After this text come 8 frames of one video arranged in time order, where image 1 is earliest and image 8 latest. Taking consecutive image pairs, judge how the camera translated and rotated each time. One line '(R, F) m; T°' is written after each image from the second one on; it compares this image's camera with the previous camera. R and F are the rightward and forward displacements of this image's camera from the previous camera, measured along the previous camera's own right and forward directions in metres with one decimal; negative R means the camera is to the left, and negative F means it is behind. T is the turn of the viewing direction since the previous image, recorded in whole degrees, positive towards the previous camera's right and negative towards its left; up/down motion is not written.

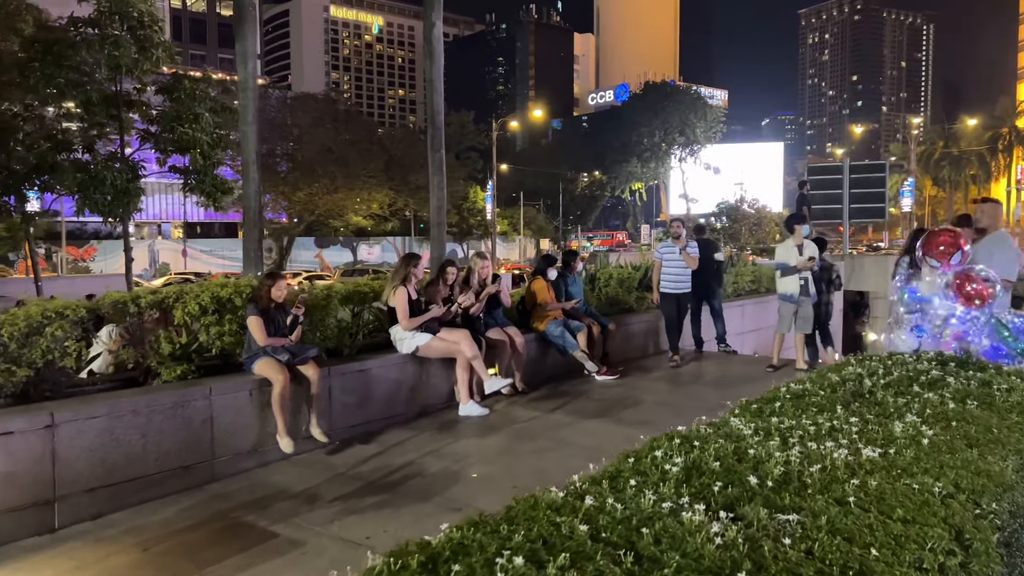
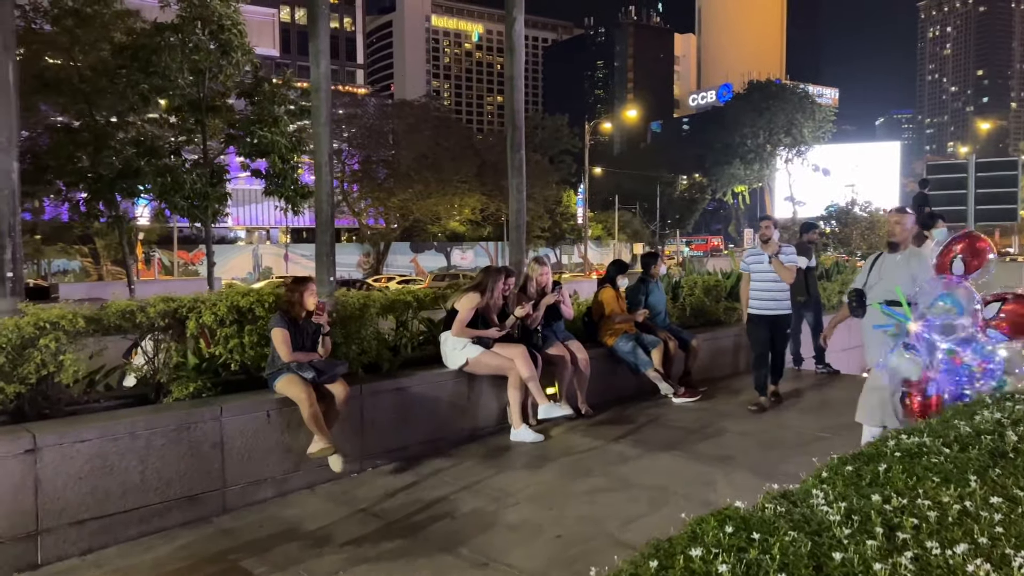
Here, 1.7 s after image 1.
(+0.3, +0.8) m; -7°
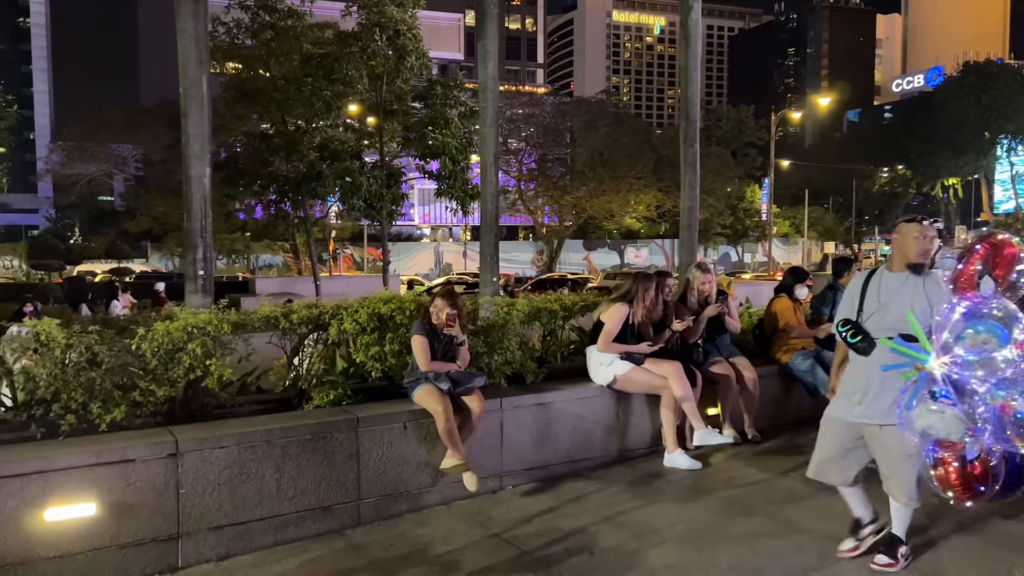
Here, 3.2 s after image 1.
(+0.2, +0.5) m; -13°
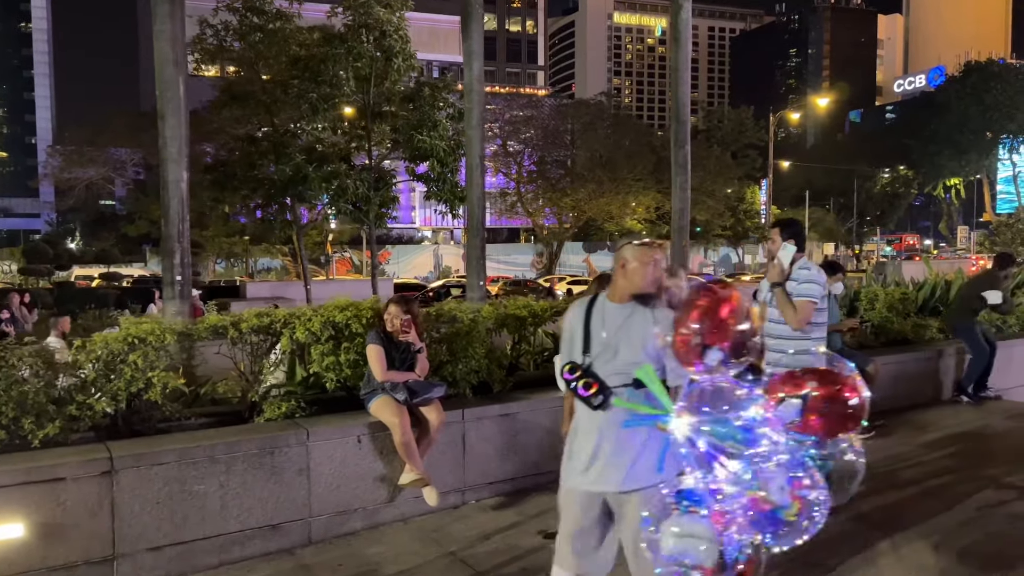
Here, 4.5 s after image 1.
(+0.3, +0.2) m; 0°
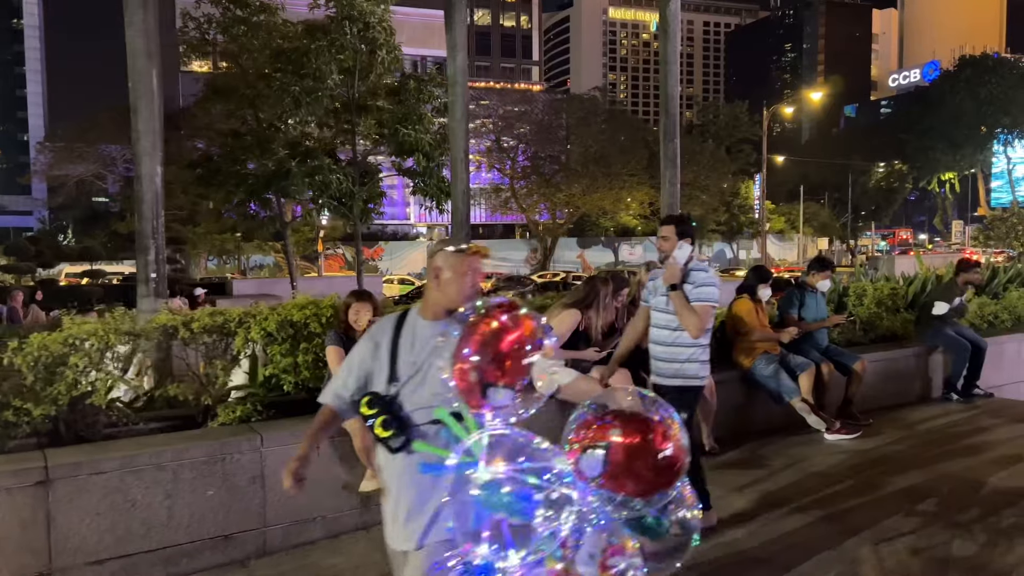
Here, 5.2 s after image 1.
(+0.2, +0.2) m; 0°
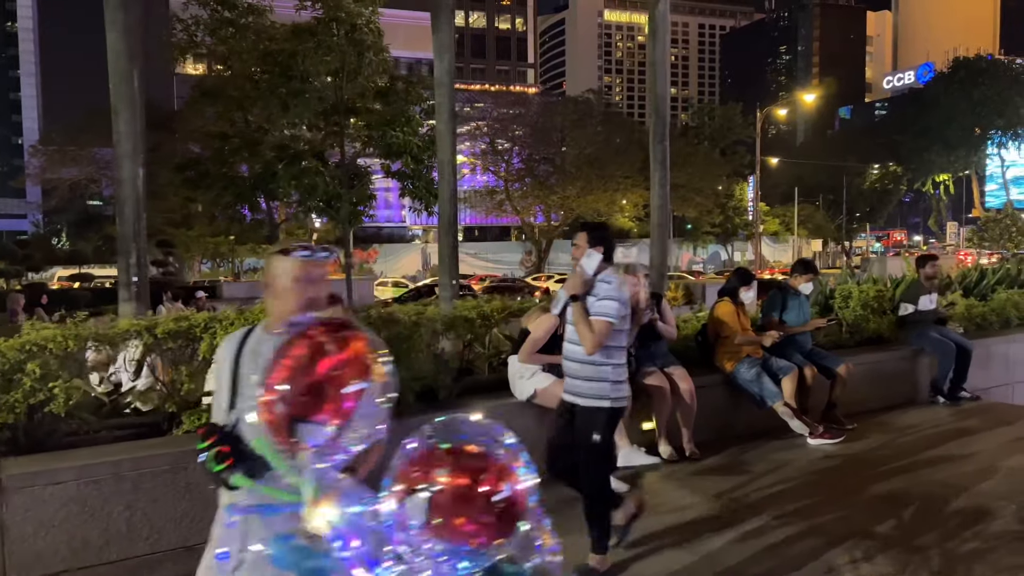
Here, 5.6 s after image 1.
(+0.1, +0.1) m; 0°
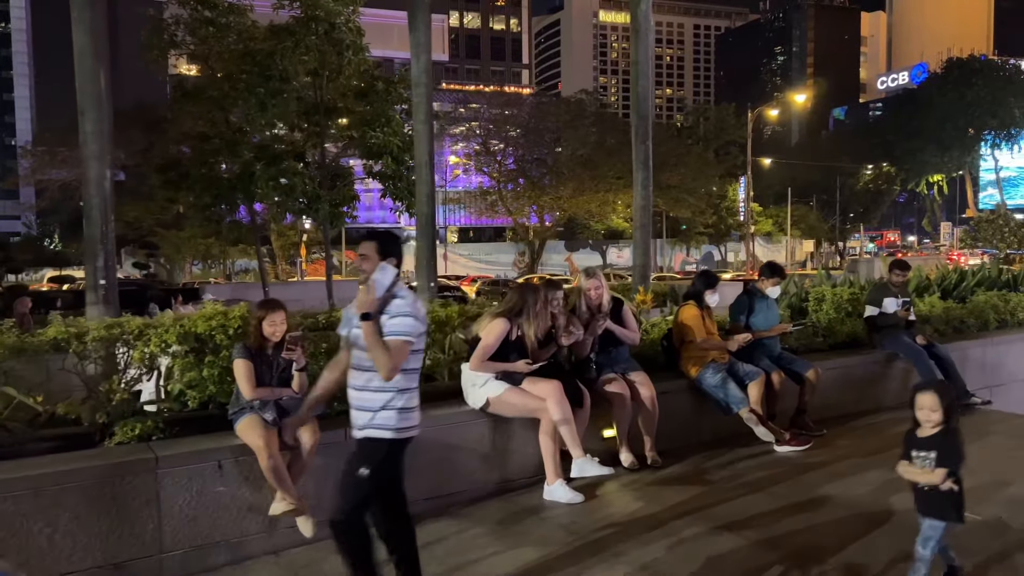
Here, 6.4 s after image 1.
(+0.3, +0.2) m; 0°
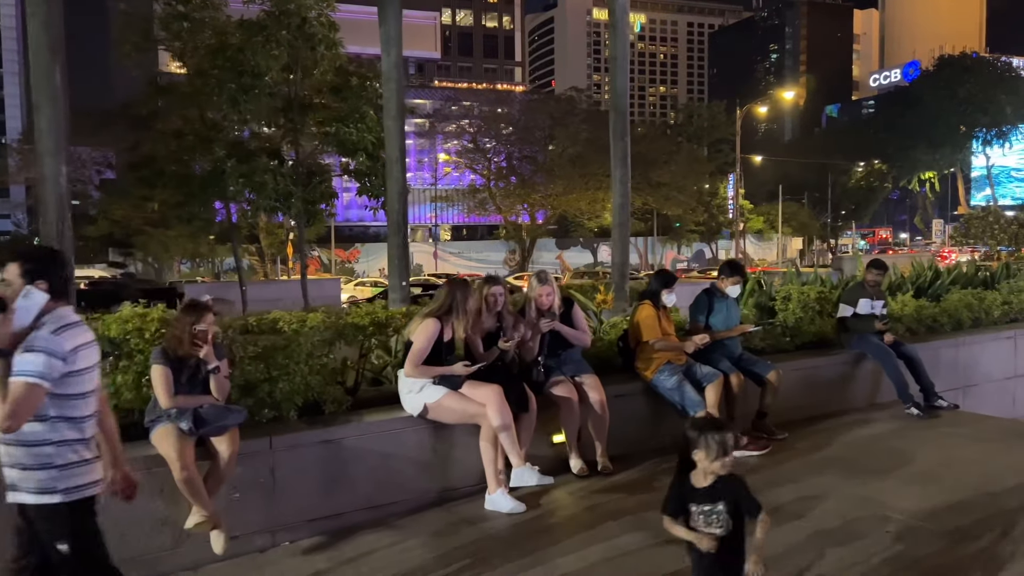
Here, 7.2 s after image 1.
(+0.4, +0.2) m; 0°
